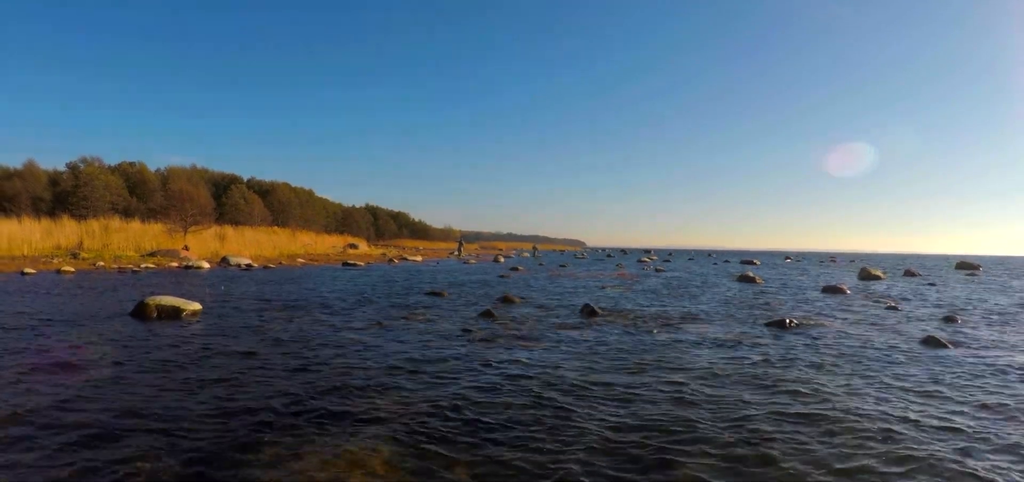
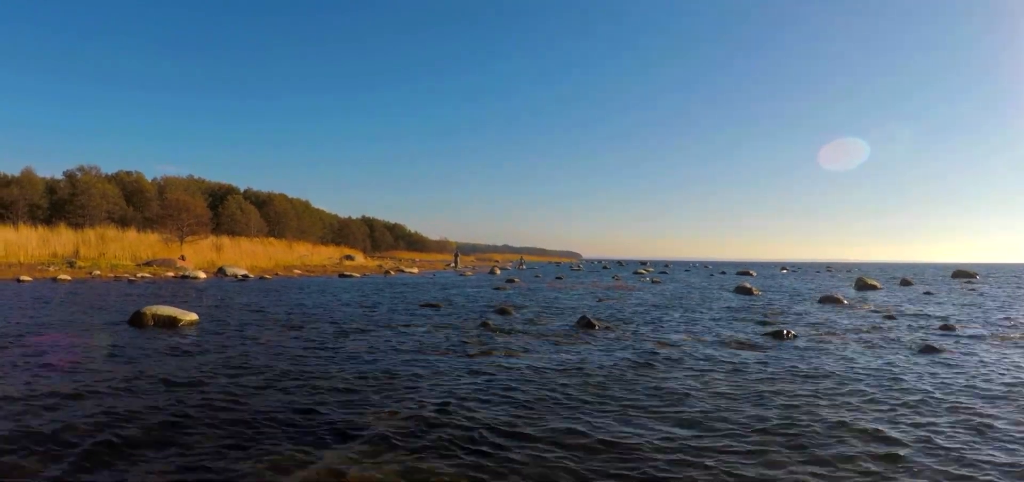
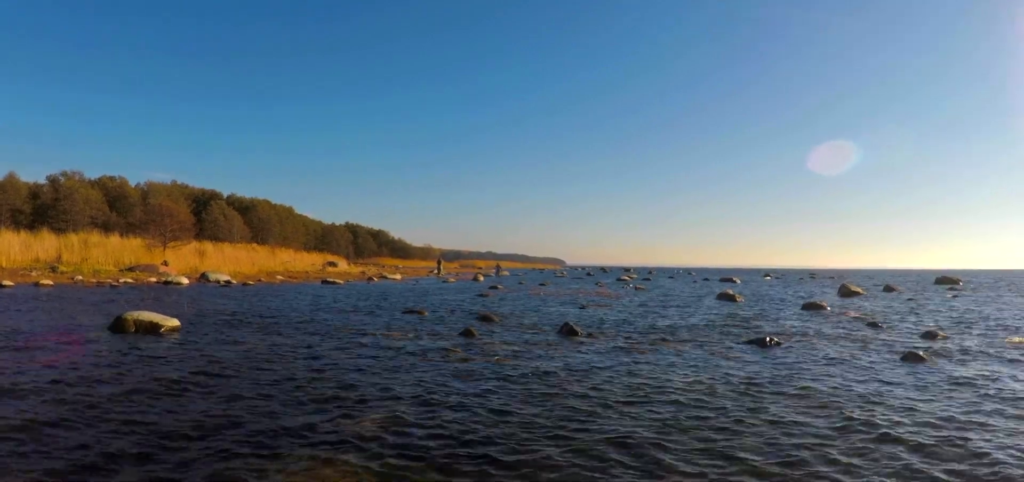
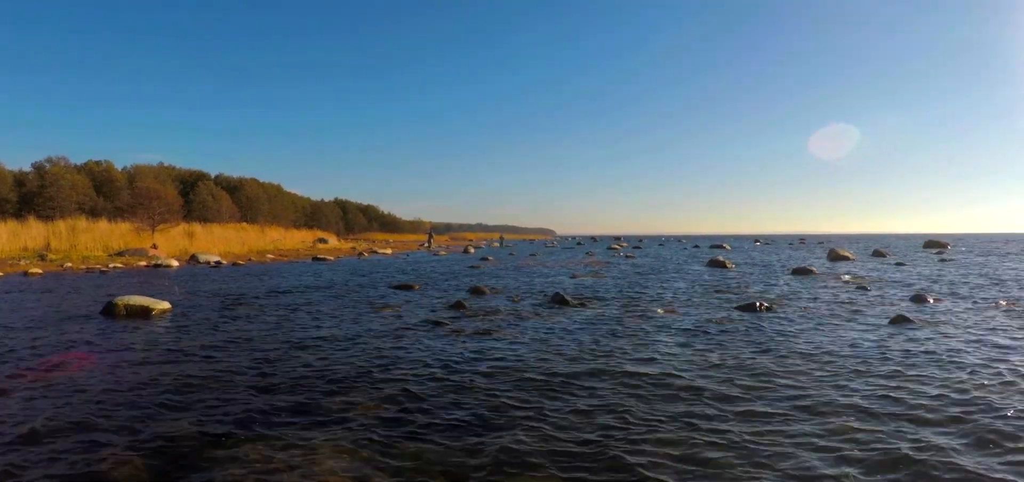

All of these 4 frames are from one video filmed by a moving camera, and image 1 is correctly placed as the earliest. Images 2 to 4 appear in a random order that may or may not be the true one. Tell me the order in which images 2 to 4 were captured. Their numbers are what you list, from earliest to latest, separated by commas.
4, 2, 3
